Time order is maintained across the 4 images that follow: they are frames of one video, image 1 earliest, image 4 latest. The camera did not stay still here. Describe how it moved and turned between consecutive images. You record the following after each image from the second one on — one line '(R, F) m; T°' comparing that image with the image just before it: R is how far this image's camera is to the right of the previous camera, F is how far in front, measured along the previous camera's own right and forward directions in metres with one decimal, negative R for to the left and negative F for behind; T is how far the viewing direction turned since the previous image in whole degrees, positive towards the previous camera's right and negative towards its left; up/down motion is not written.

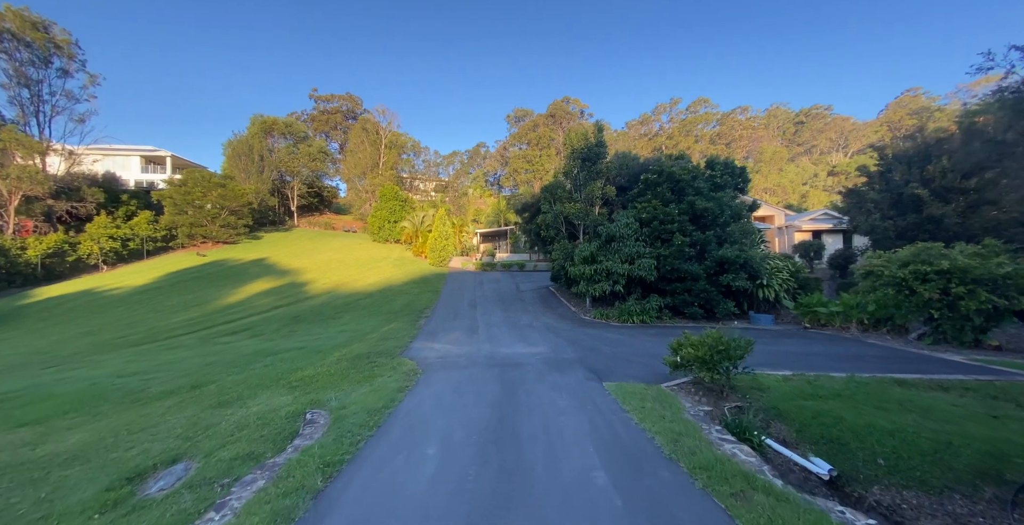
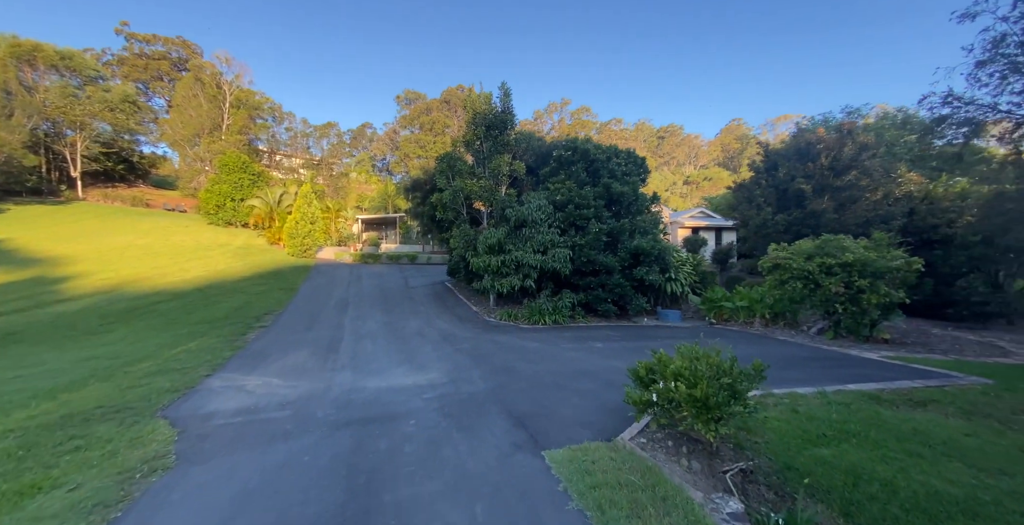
(+0.2, +3.1) m; +16°
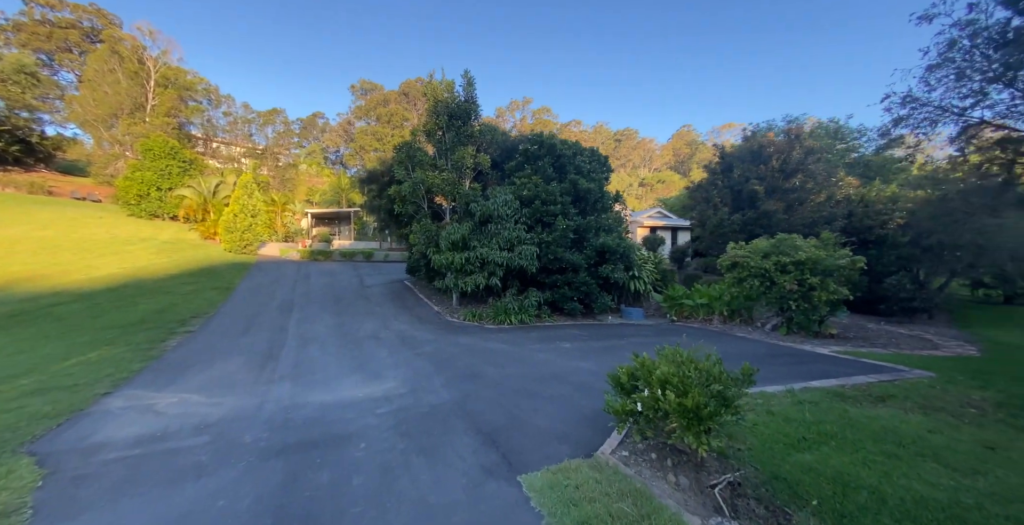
(-0.1, +0.5) m; +6°
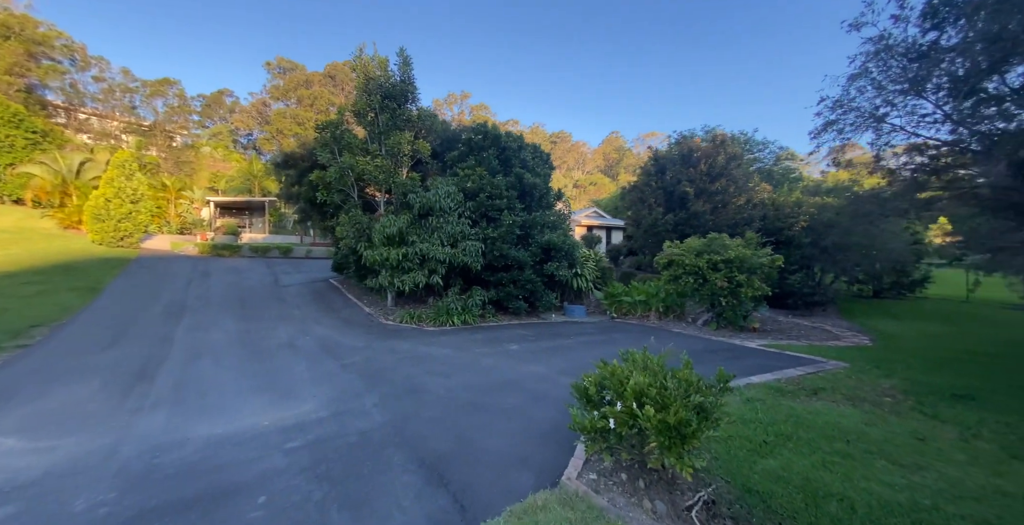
(-0.1, +0.7) m; +9°
